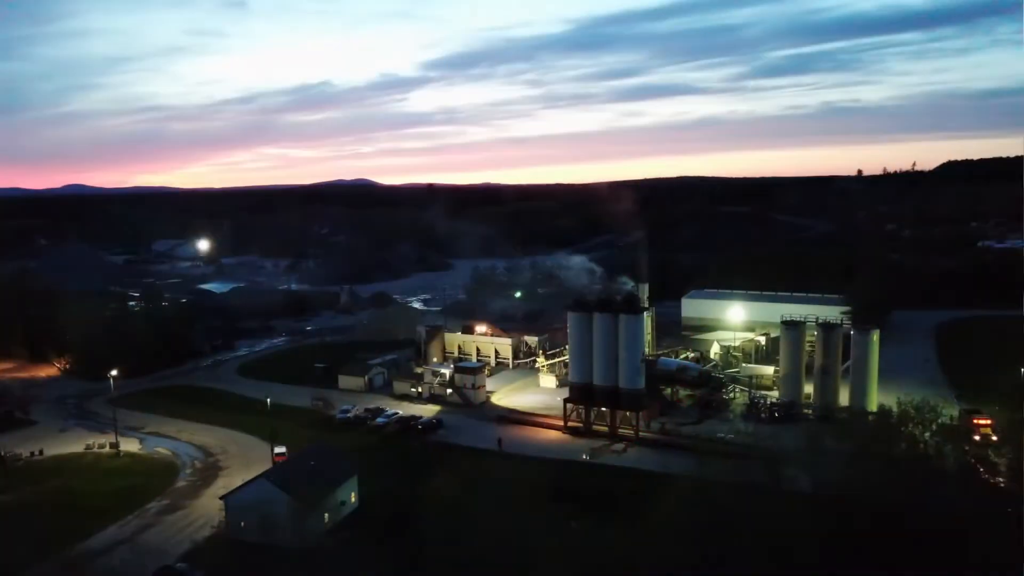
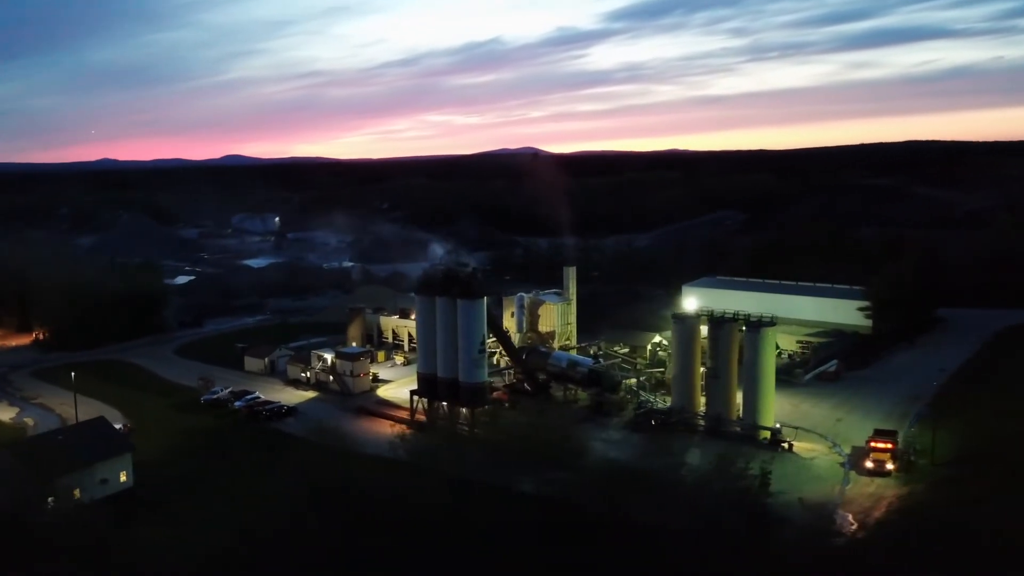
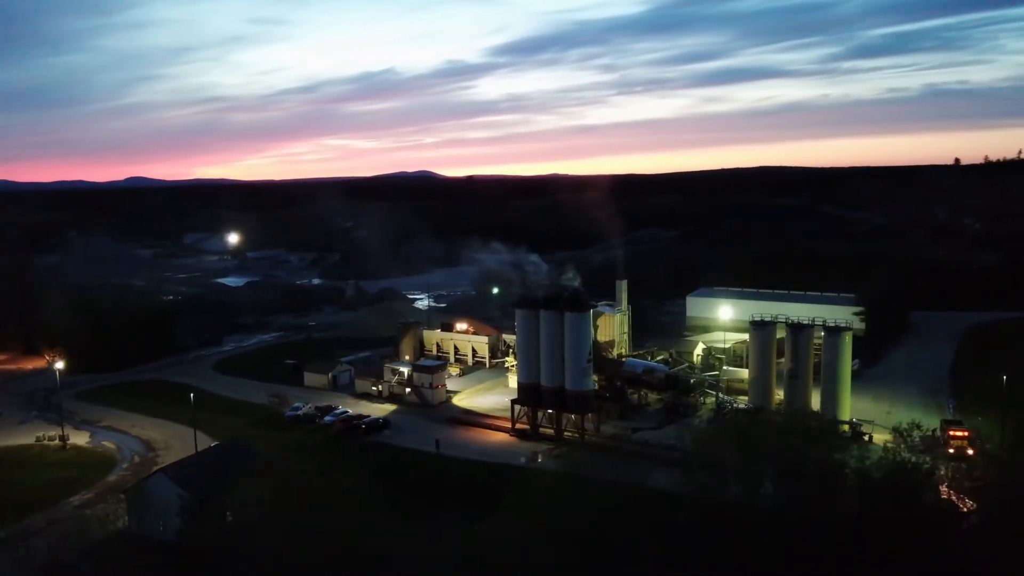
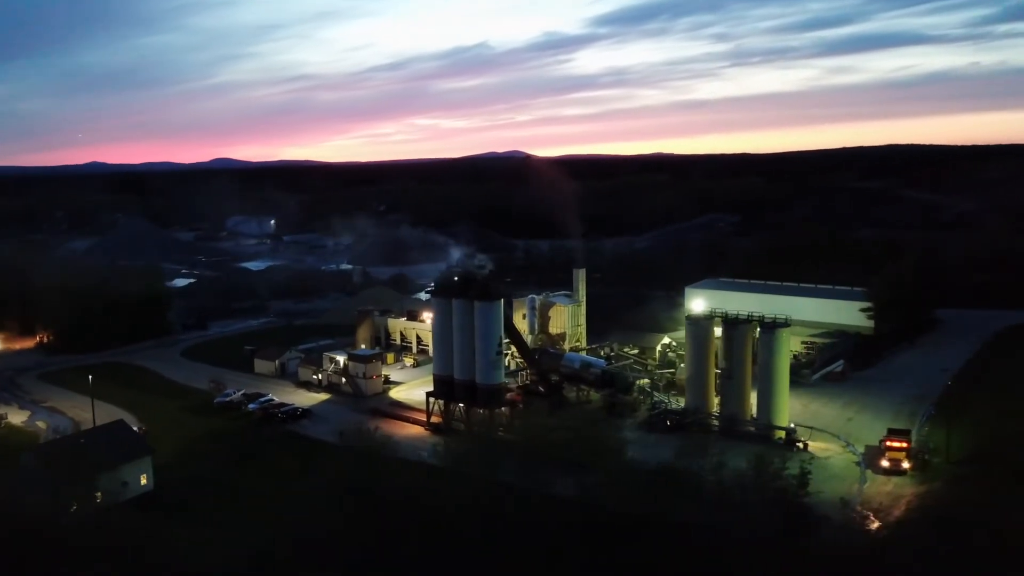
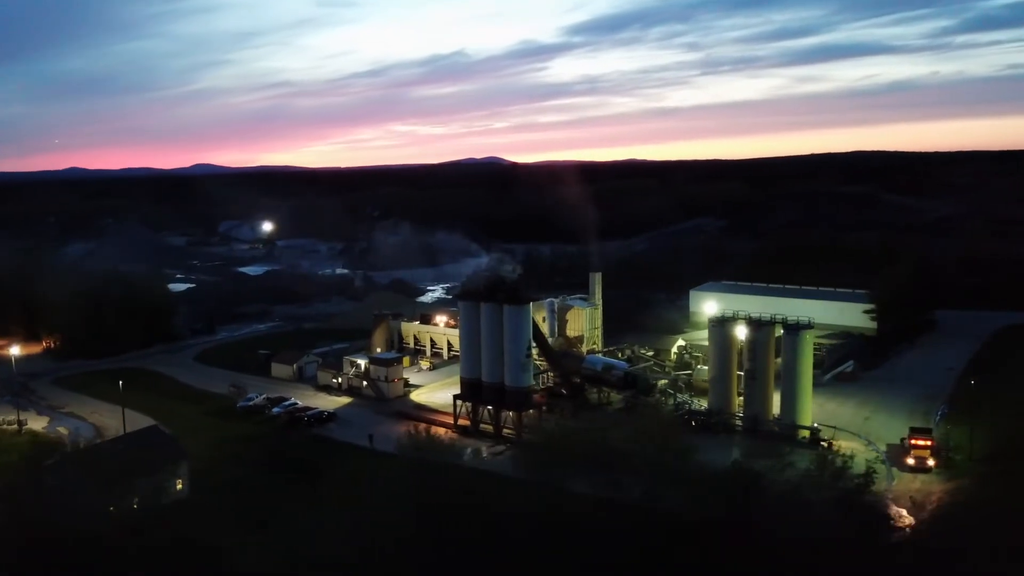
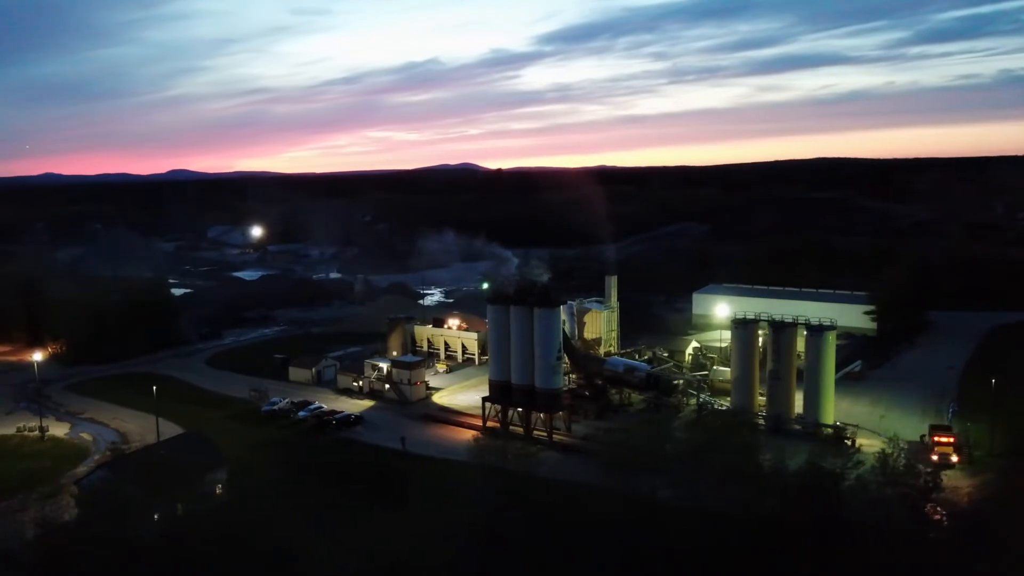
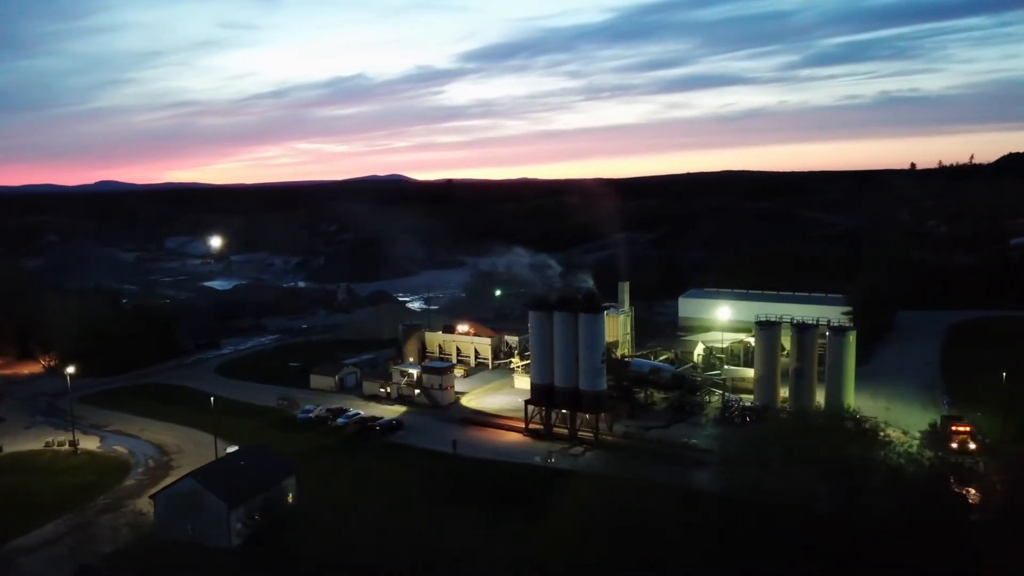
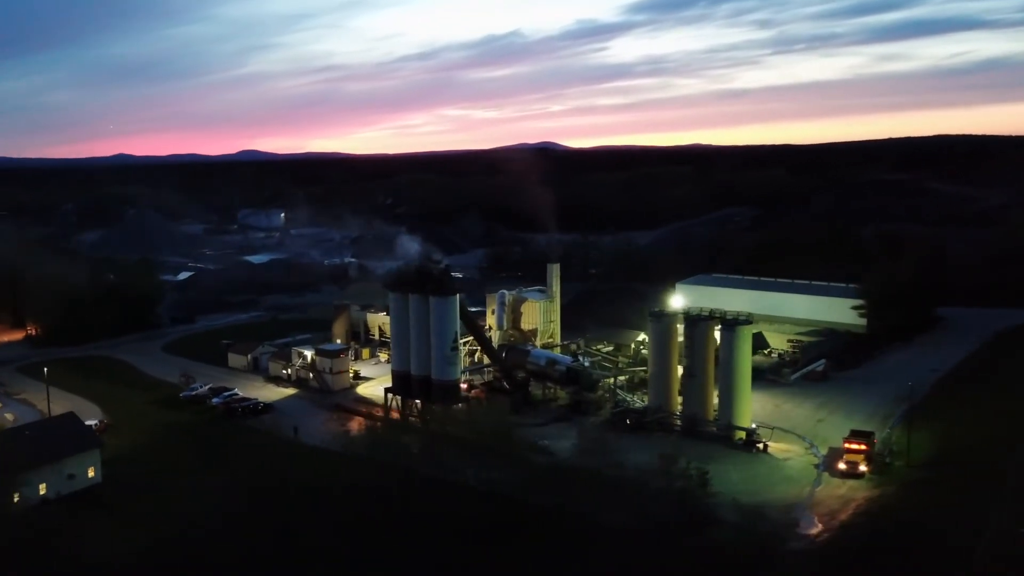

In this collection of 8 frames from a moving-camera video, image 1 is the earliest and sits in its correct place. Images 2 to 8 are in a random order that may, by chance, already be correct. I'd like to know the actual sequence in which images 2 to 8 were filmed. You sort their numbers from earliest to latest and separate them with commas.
7, 3, 6, 5, 4, 2, 8
